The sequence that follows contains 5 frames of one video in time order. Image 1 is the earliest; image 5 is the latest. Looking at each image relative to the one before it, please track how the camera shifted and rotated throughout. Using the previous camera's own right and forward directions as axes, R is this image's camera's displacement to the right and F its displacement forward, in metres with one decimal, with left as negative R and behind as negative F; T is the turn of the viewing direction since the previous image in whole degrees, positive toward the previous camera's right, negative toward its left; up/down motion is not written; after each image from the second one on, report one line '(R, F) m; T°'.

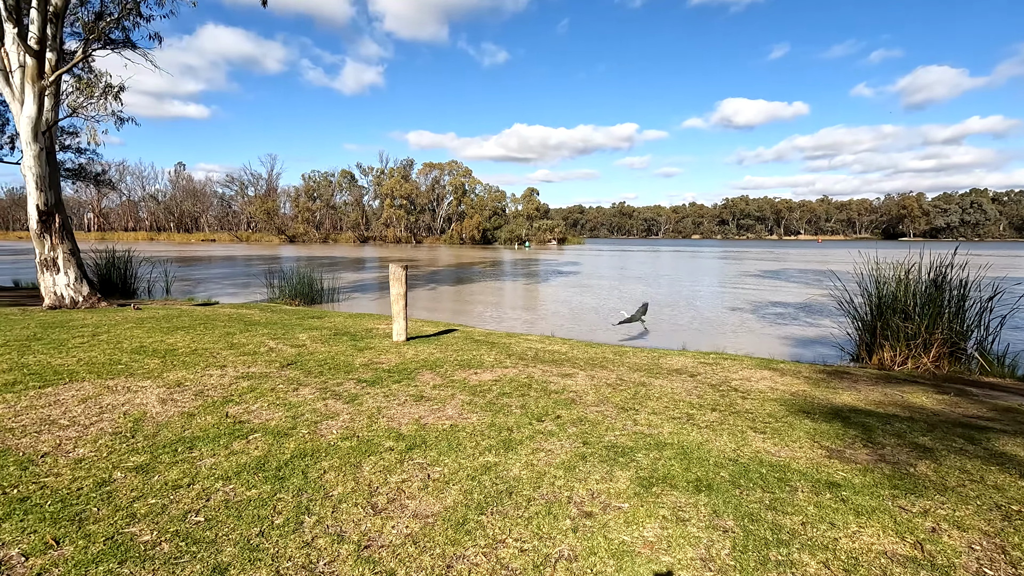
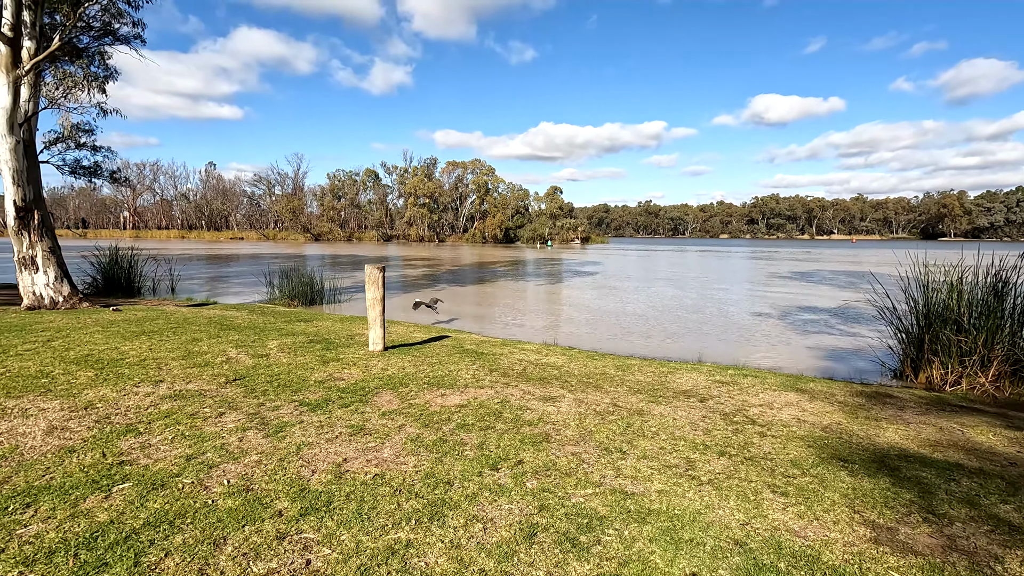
(+0.5, +0.9) m; -3°
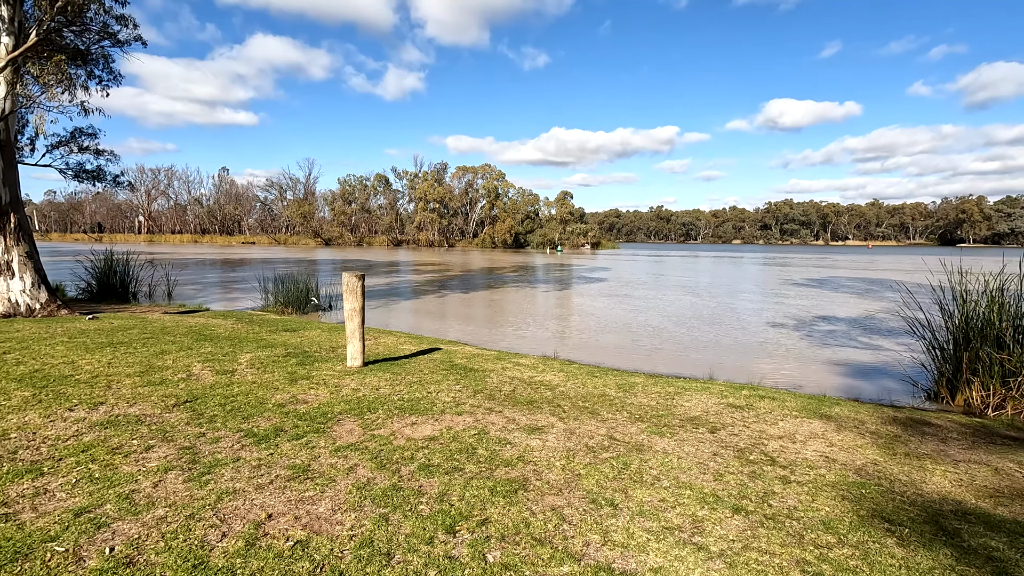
(+0.2, +0.6) m; -1°
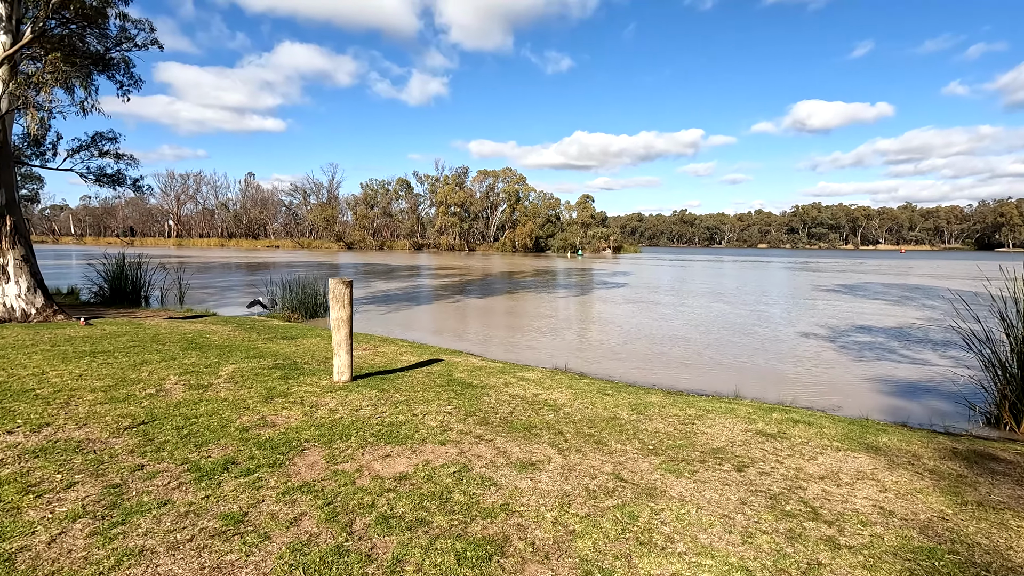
(+0.2, +0.6) m; -2°
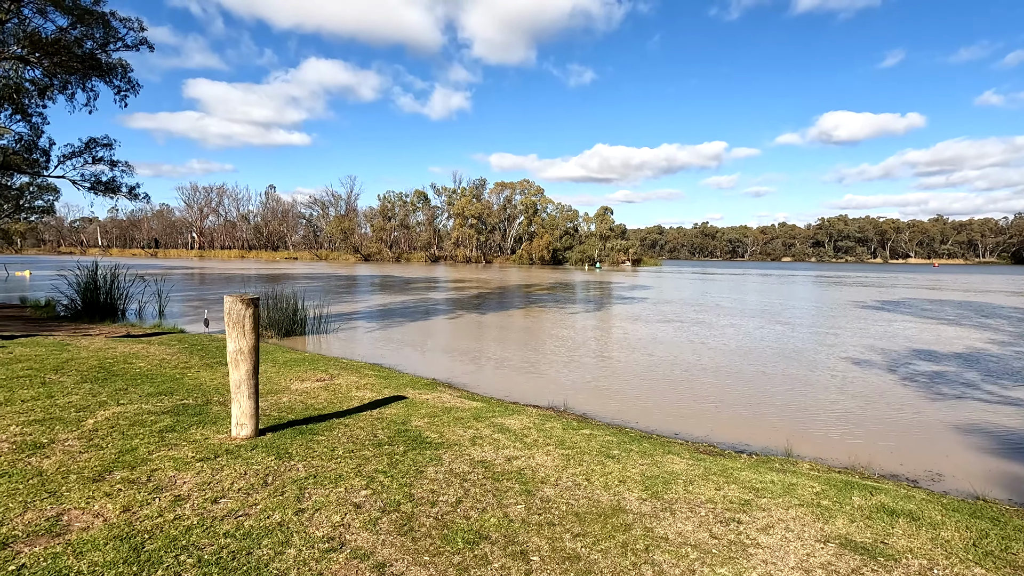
(+0.4, +1.7) m; -2°
